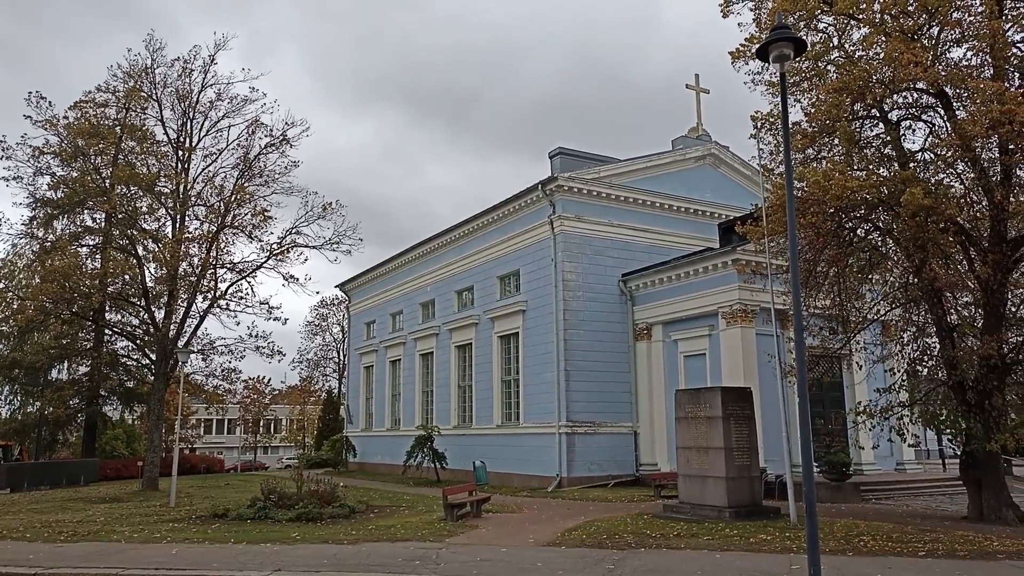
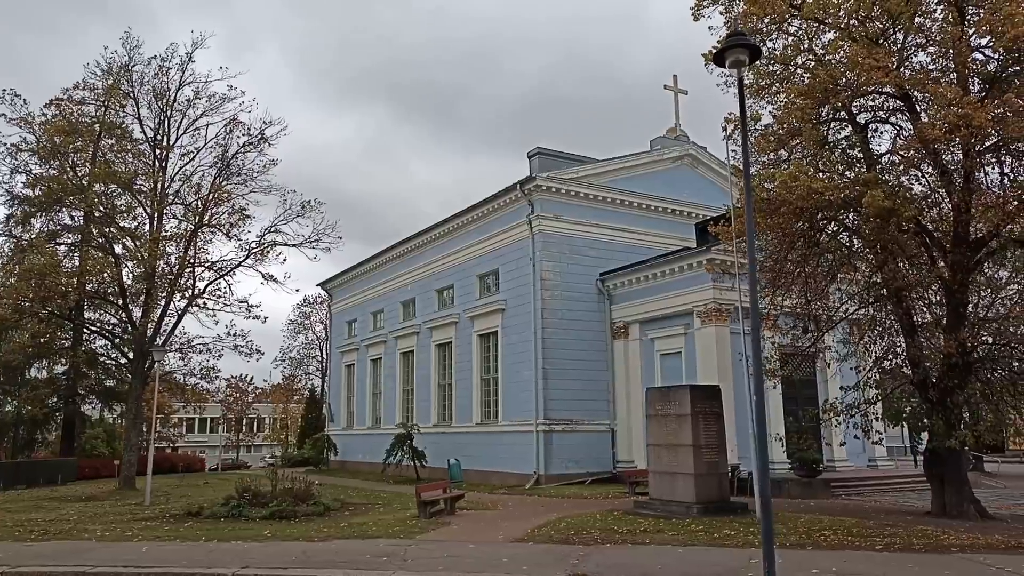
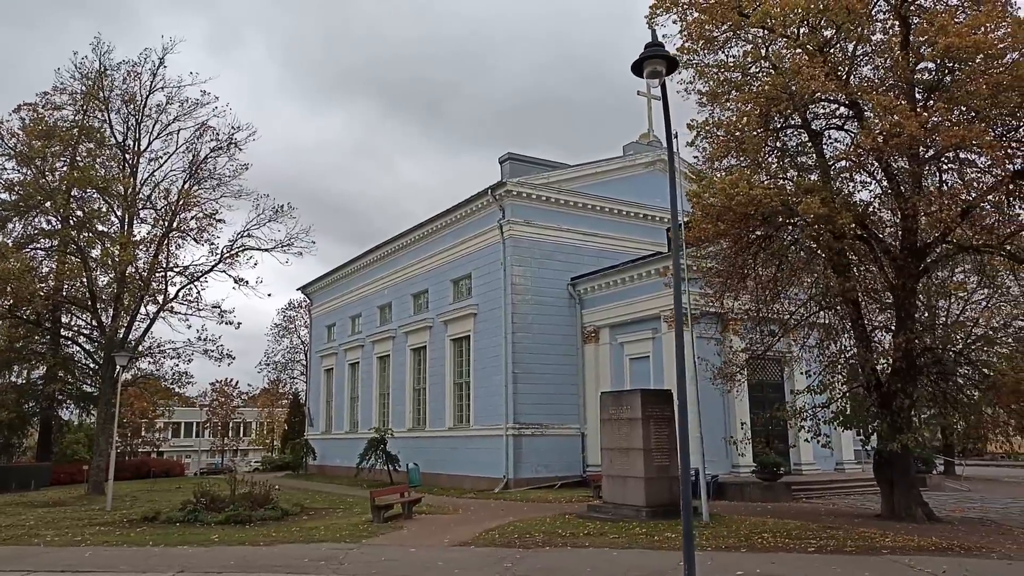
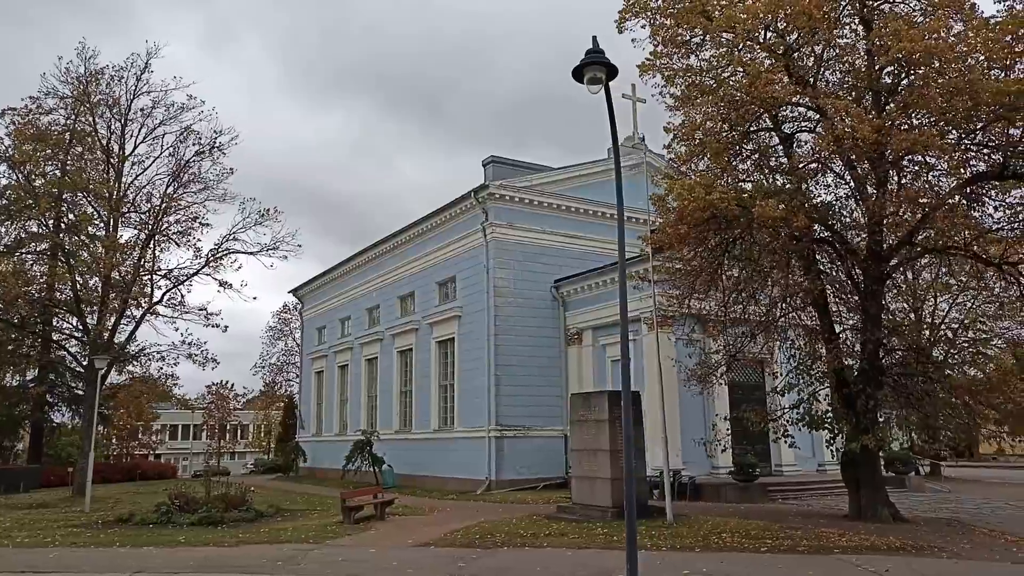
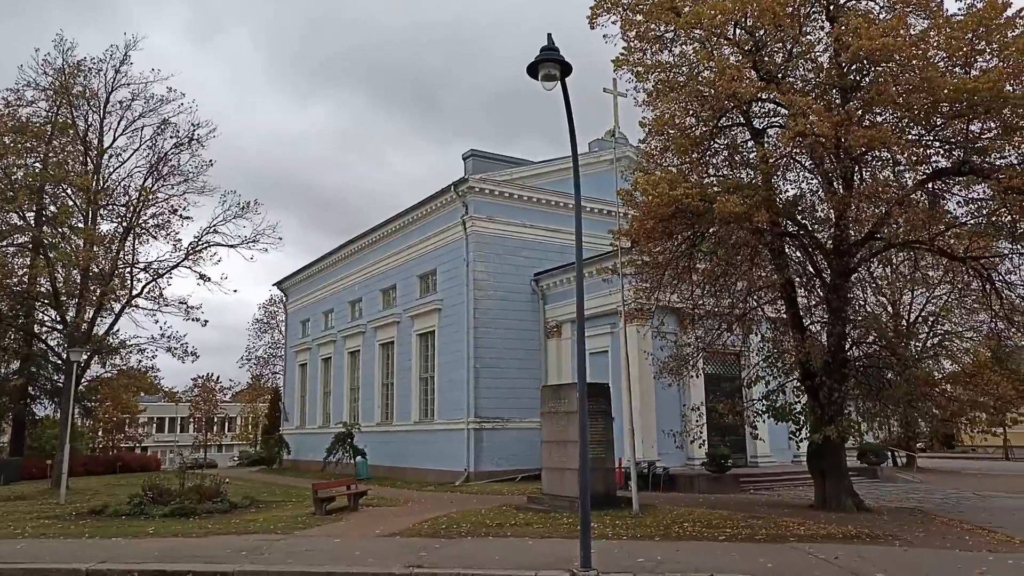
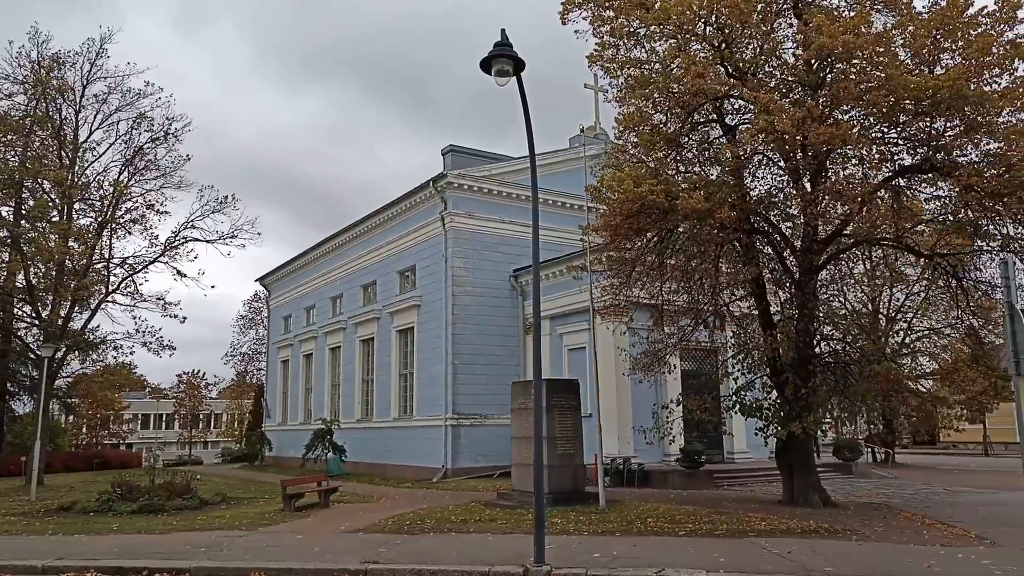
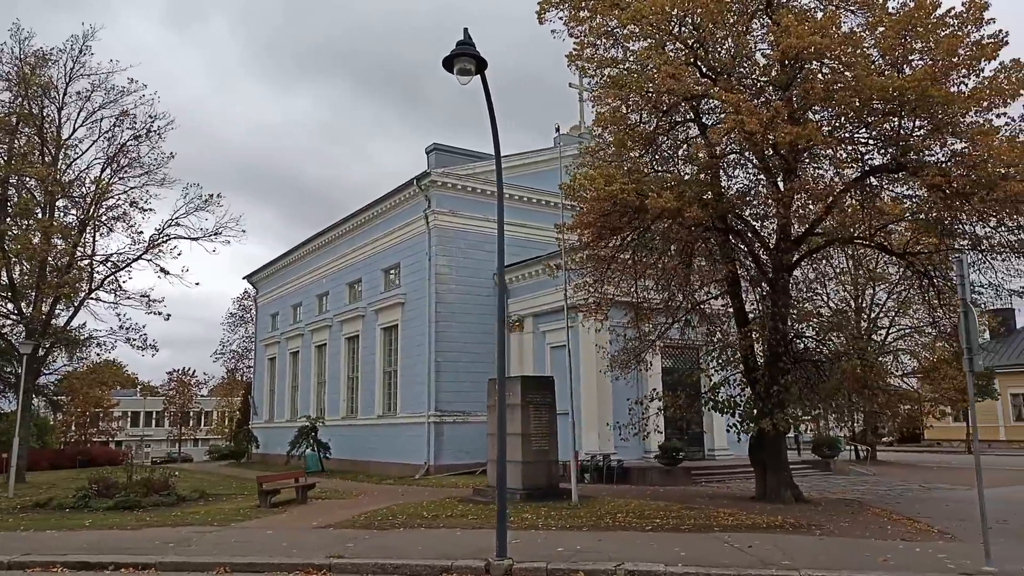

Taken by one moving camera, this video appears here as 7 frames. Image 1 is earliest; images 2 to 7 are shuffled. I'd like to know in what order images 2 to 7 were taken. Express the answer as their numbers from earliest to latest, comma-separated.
2, 3, 4, 5, 6, 7
